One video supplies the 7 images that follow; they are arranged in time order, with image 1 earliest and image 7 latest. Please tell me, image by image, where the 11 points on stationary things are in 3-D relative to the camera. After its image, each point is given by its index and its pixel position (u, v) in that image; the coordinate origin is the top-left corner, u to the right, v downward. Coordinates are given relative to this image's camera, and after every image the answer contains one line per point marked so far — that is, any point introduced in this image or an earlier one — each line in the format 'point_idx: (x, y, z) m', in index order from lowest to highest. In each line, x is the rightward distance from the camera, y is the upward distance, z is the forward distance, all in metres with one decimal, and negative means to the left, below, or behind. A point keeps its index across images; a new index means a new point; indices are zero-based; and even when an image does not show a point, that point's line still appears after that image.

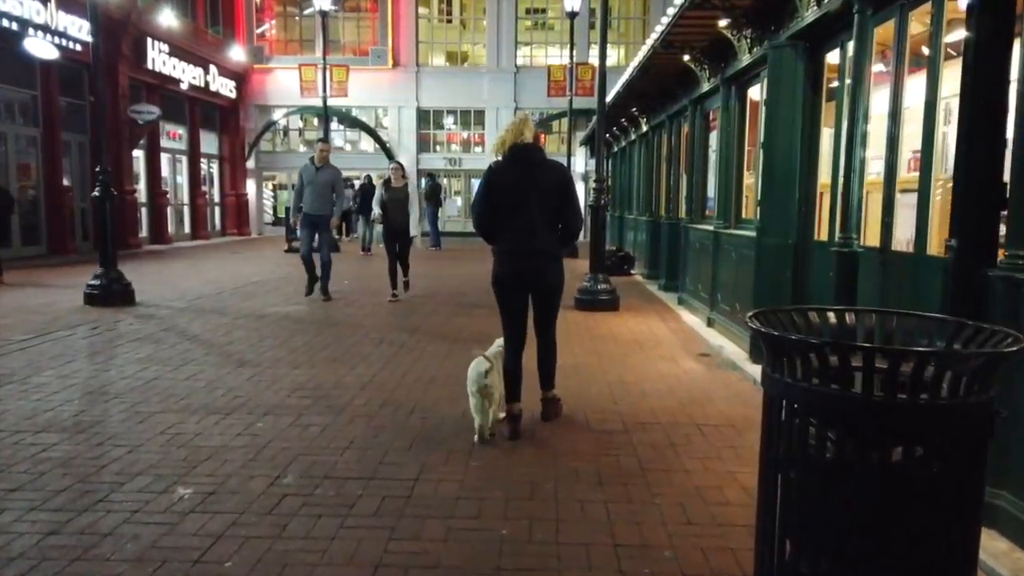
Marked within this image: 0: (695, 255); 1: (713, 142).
0: (+2.7, +0.5, +11.0) m
1: (+2.9, +2.1, +10.7) m
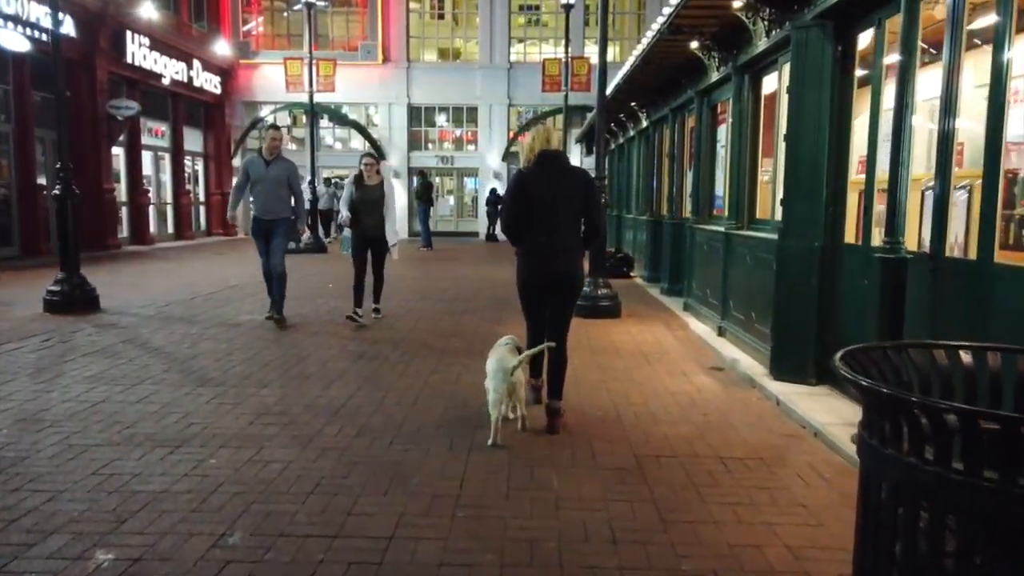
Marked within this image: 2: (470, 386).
0: (+2.6, +0.4, +10.2) m
1: (+2.8, +2.0, +10.0) m
2: (-0.4, -0.9, +6.7) m
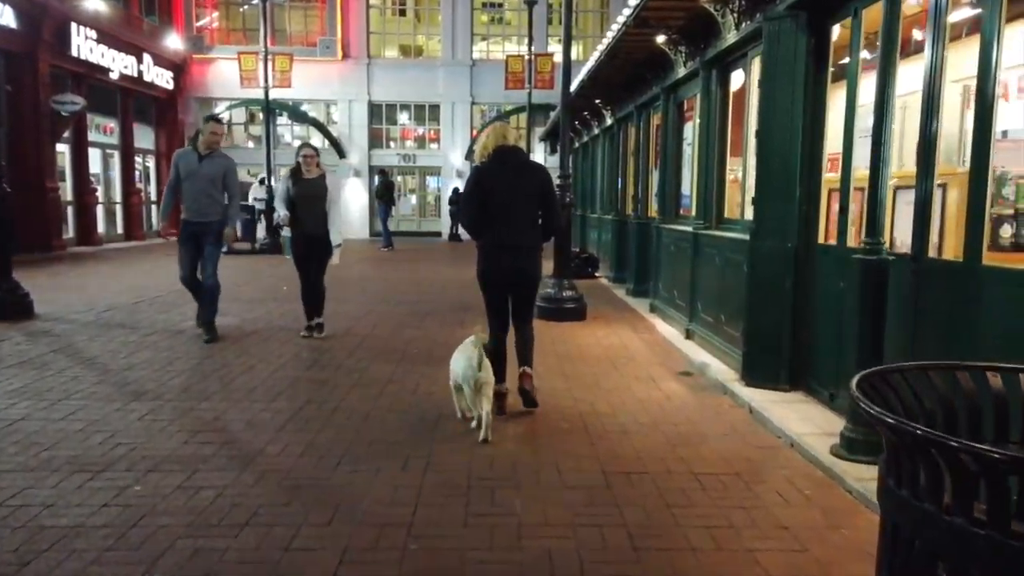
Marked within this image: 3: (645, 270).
0: (+2.1, +0.4, +10.0) m
1: (+2.3, +2.0, +9.7) m
2: (-0.7, -0.9, +6.3) m
3: (+2.2, +0.3, +12.2) m
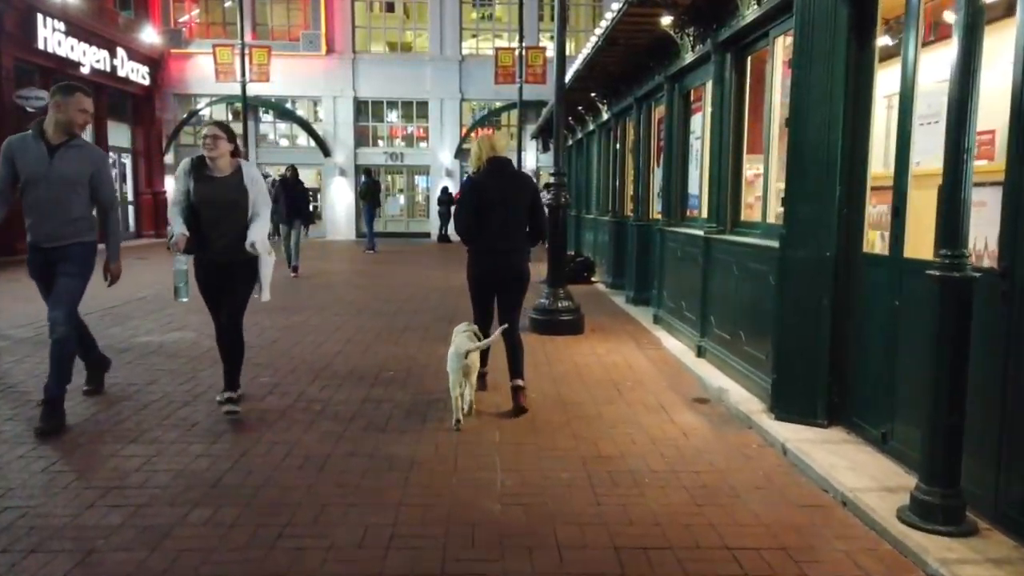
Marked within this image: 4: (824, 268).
0: (+2.0, +0.3, +9.0) m
1: (+2.2, +1.9, +8.8) m
2: (-0.8, -1.0, +5.4) m
3: (+2.0, +0.2, +11.3) m
4: (+2.2, +0.1, +5.2) m
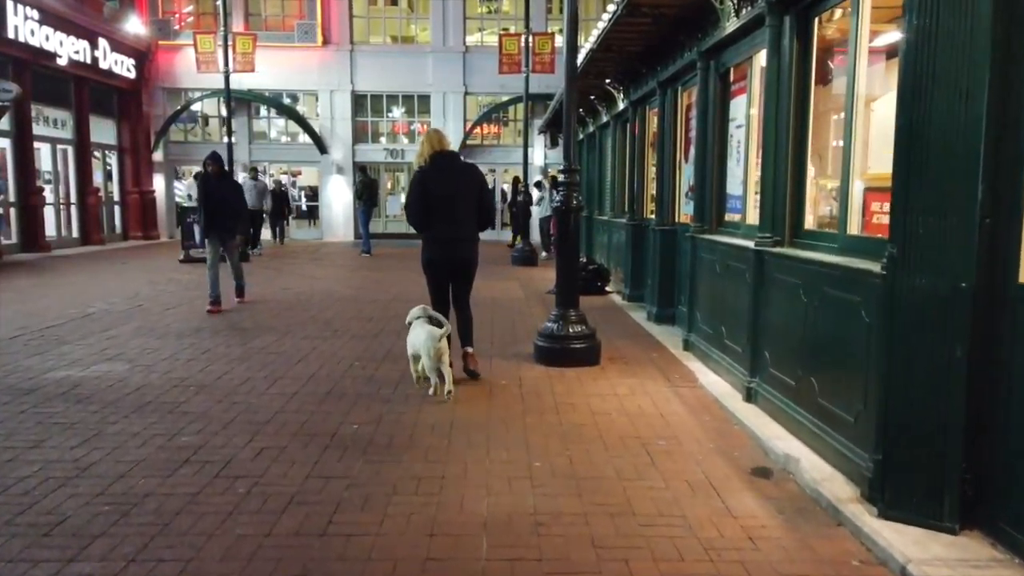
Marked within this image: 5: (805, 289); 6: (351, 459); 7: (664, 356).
0: (+2.0, +0.1, +7.4) m
1: (+2.2, +1.7, +7.2) m
2: (-0.8, -1.3, +3.8) m
3: (+2.0, 0.0, +9.6) m
4: (+2.1, -0.1, +3.6) m
5: (+2.0, 0.0, +5.1) m
6: (-1.1, -1.1, +4.9) m
7: (+1.6, -0.7, +7.8) m
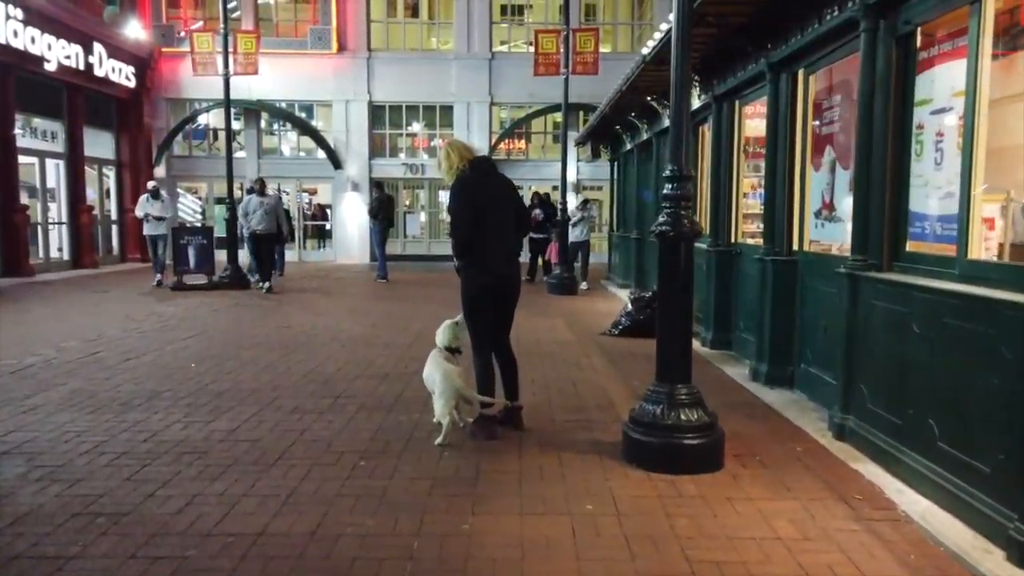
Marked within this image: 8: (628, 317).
0: (+2.5, -0.4, +4.9) m
1: (+2.7, +1.3, +4.7) m
2: (-0.4, -1.6, +1.3) m
3: (+2.6, -0.5, +7.2) m
4: (+2.6, -0.4, +1.1) m
5: (+2.5, -0.4, +2.6) m
6: (-0.6, -1.5, +2.5) m
7: (+2.1, -1.1, +5.3) m
8: (+1.6, -0.4, +10.1) m
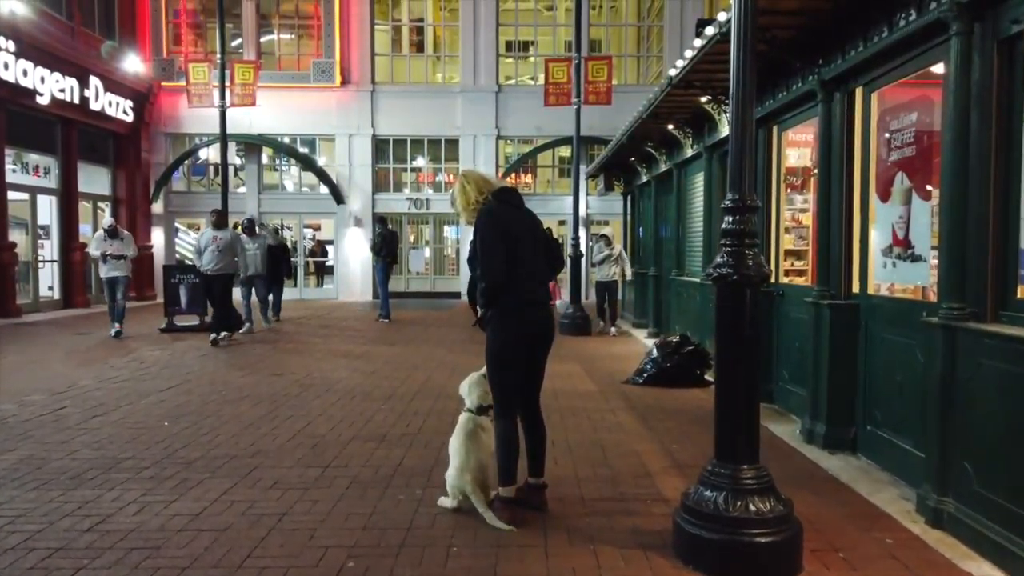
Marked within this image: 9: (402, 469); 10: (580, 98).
0: (+2.6, -0.7, +3.9) m
1: (+2.8, +1.0, +3.8) m
2: (-0.3, -1.7, +0.3) m
3: (+2.8, -0.9, +6.2) m
4: (+2.7, -0.5, +0.2) m
5: (+2.6, -0.6, +1.7) m
6: (-0.4, -1.7, +1.5) m
7: (+2.3, -1.5, +4.3) m
8: (+1.7, -0.9, +9.1) m
9: (-0.9, -1.4, +5.8) m
10: (+1.4, +3.9, +15.4) m
